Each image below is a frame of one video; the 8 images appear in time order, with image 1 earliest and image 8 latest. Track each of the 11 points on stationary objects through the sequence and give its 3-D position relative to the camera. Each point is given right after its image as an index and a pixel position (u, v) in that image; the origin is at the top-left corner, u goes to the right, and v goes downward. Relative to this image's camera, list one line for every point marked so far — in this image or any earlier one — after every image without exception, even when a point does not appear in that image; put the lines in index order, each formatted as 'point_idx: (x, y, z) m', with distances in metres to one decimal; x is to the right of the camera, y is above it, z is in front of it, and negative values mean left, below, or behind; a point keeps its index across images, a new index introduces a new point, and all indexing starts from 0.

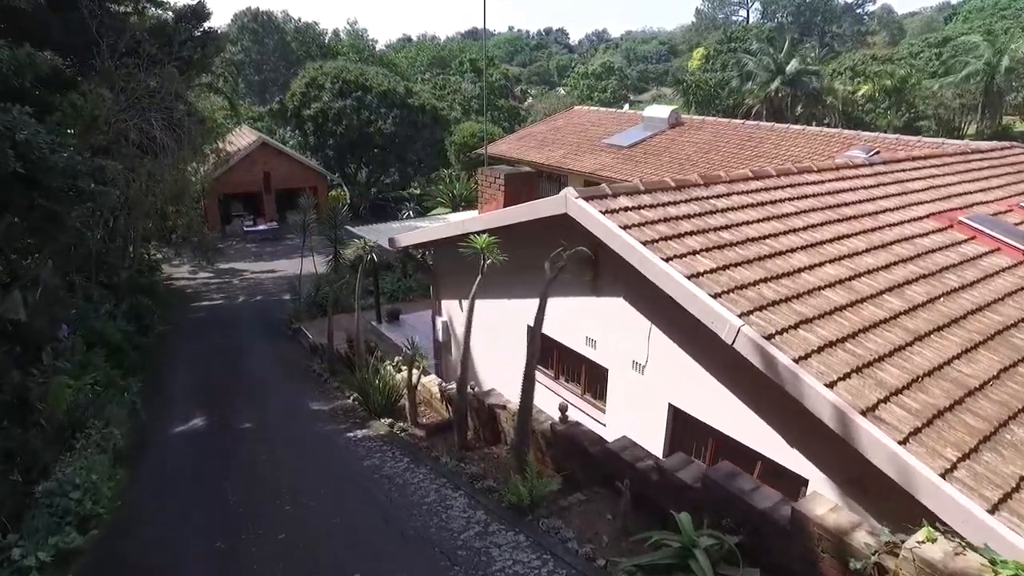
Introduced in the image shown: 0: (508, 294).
0: (0.0, -0.1, +10.0) m
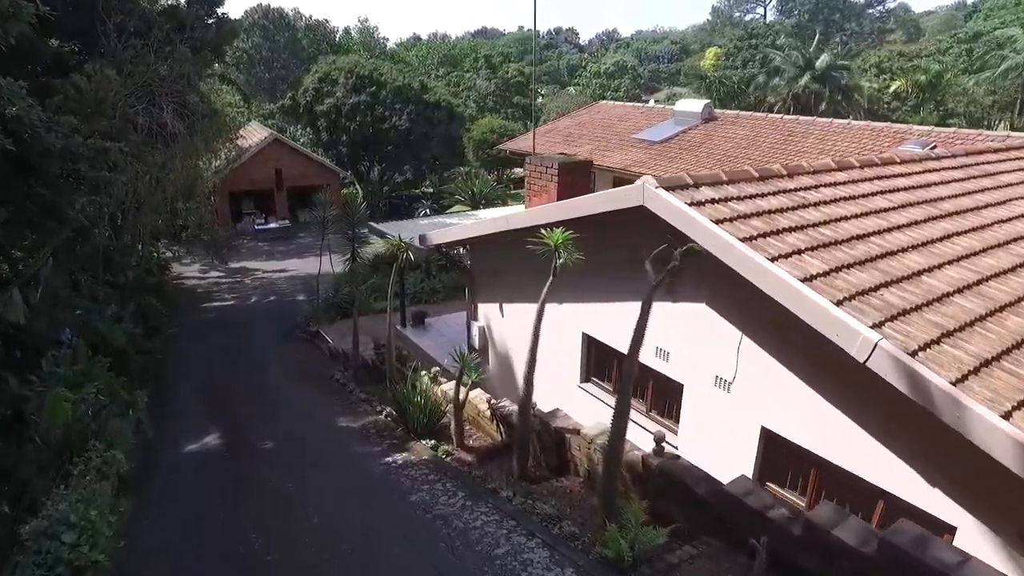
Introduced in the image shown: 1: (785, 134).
0: (+0.7, -0.1, +9.0) m
1: (+8.1, +4.5, +19.5) m
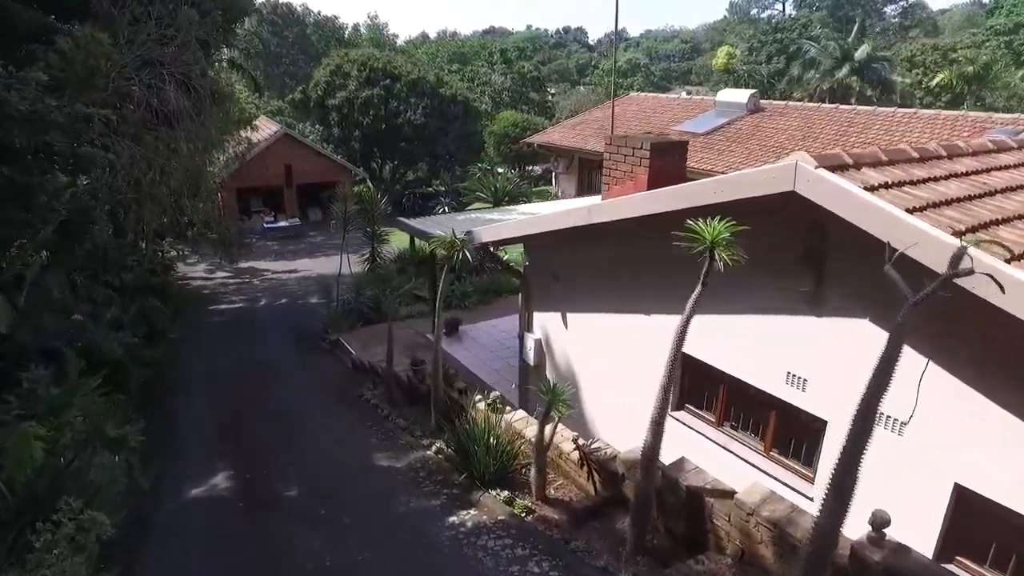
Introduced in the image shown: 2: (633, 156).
0: (+1.5, -0.2, +7.4) m
1: (+9.1, +4.4, +17.9) m
2: (+1.4, +1.4, +7.2) m
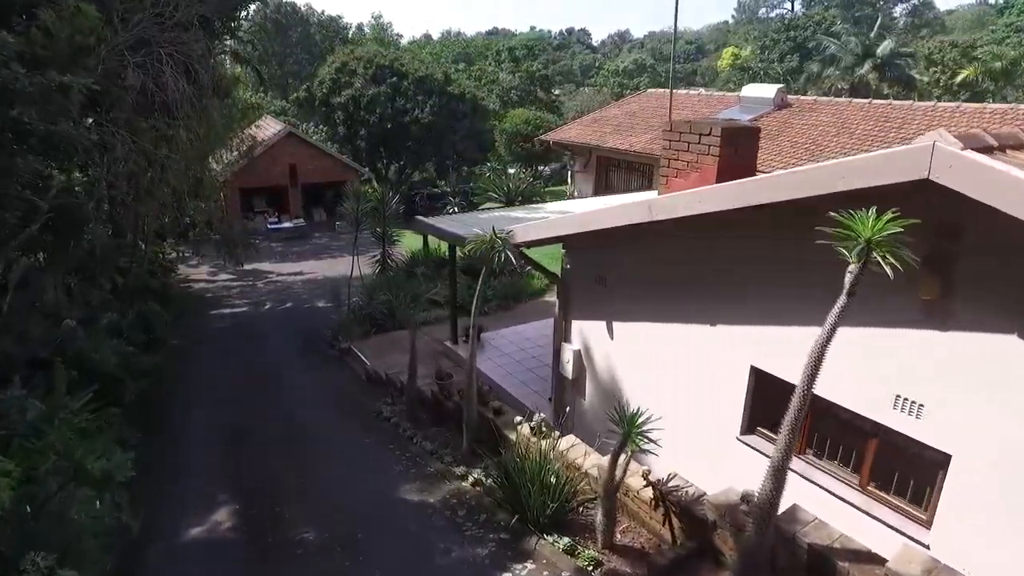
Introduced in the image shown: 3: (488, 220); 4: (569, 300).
0: (+2.0, -0.3, +6.4) m
1: (+9.5, +4.3, +17.0) m
2: (+1.8, +1.4, +6.3) m
3: (-0.4, +1.1, +10.9) m
4: (+0.8, -0.2, +8.4) m
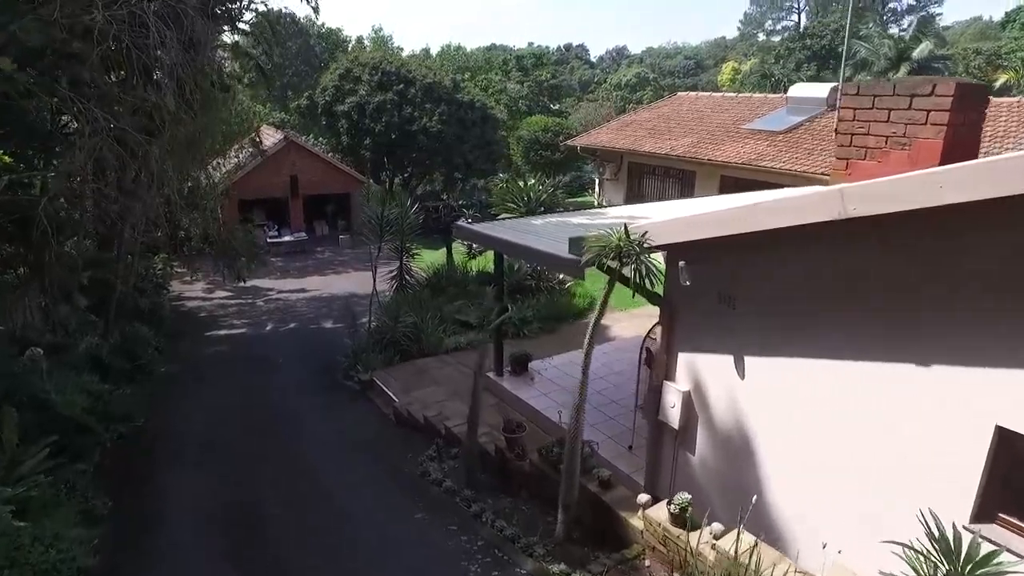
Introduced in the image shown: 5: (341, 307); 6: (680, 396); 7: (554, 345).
0: (+2.8, -0.4, +4.5) m
1: (+10.3, +3.9, +15.2) m
2: (+2.7, +1.2, +4.4) m
3: (+0.5, +0.8, +9.0) m
4: (+1.6, -0.4, +6.5) m
5: (-4.8, -0.5, +18.6) m
6: (+1.6, -1.0, +6.4) m
7: (+0.7, -1.0, +11.6) m
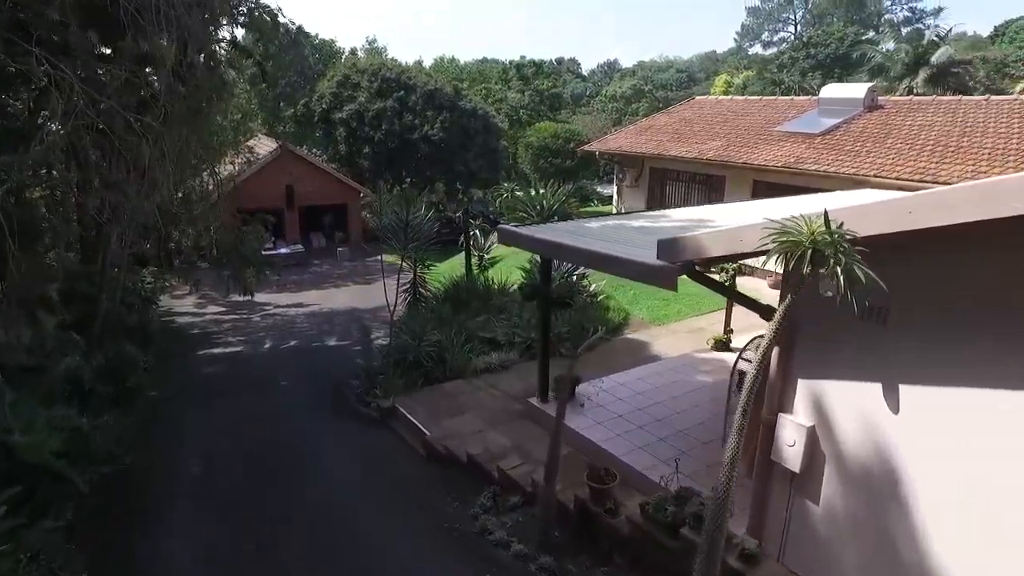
0: (+3.5, -0.5, +3.3) m
1: (+10.8, +3.6, +14.2) m
2: (+3.3, +1.2, +3.3) m
3: (+1.1, +0.7, +7.8) m
4: (+2.3, -0.5, +5.3) m
5: (-4.4, -0.9, +17.3) m
6: (+2.3, -1.1, +5.2) m
7: (+1.3, -1.2, +10.3) m
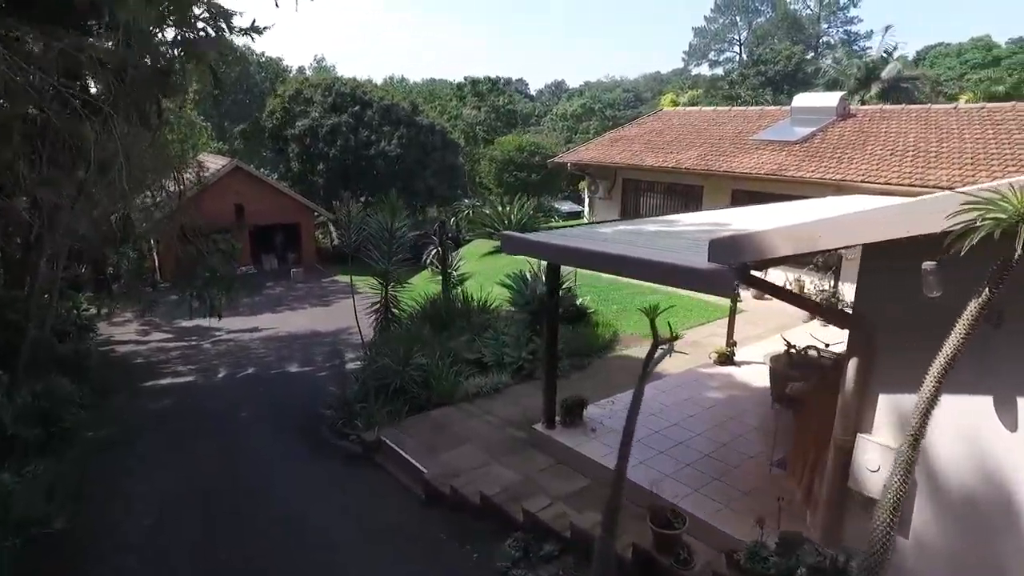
0: (+3.9, -0.4, +2.7) m
1: (+10.3, +3.5, +14.3) m
2: (+3.7, +1.2, +2.7) m
3: (+1.1, +0.6, +7.0) m
4: (+2.5, -0.5, +4.6) m
5: (-5.0, -1.4, +16.0) m
6: (+2.5, -1.1, +4.5) m
7: (+1.2, -1.4, +9.5) m
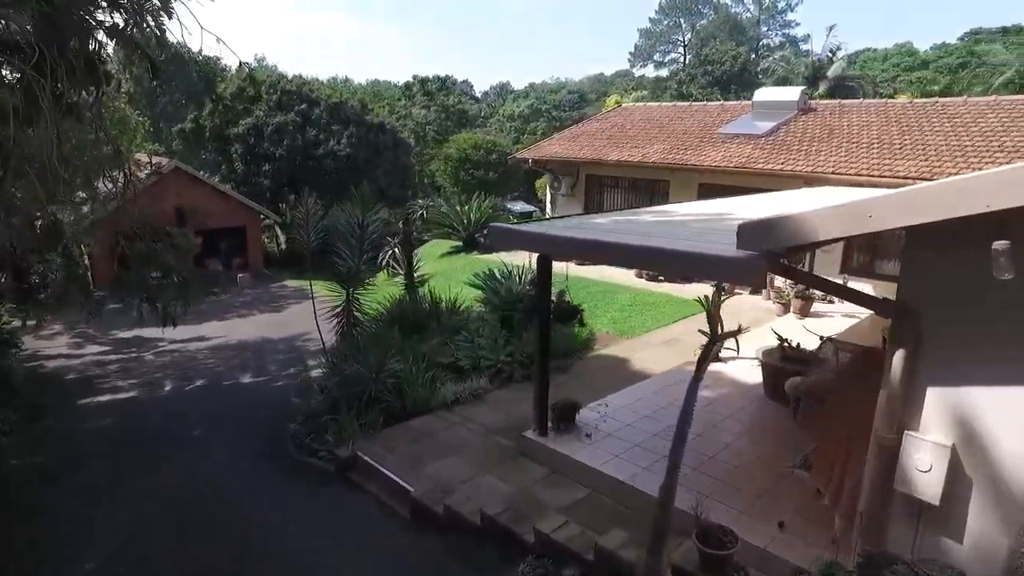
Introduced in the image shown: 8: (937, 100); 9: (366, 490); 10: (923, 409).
0: (+4.1, -0.3, +2.5) m
1: (+9.5, +3.7, +14.5) m
2: (+3.9, +1.4, +2.5) m
3: (+1.0, +0.6, +6.5) m
4: (+2.6, -0.4, +4.2) m
5: (-5.7, -1.6, +15.1) m
6: (+2.7, -1.0, +4.1) m
7: (+0.9, -1.3, +9.1) m
8: (+10.0, +4.4, +15.6) m
9: (-1.5, -2.1, +7.0) m
10: (+2.6, -0.8, +4.3) m
